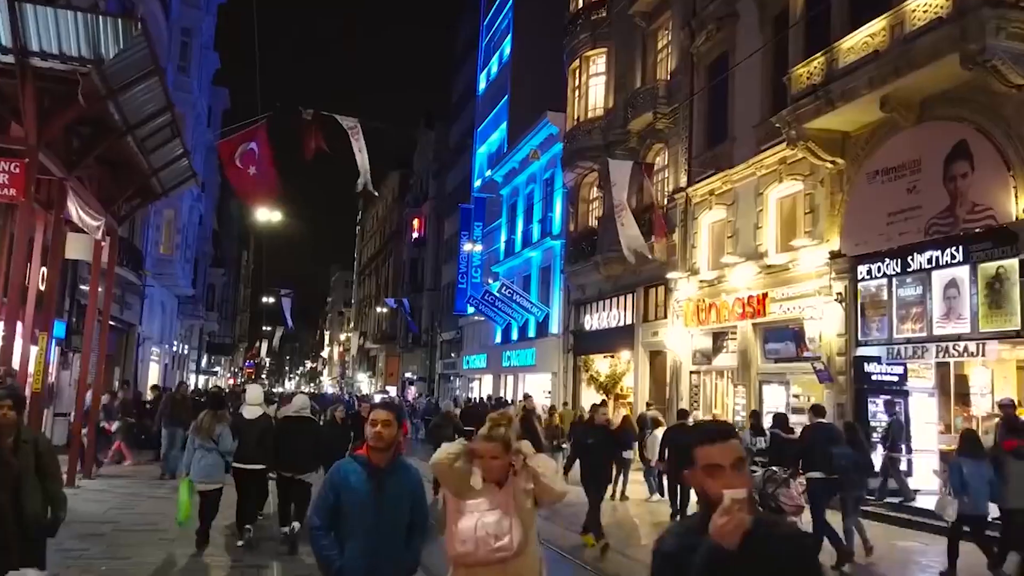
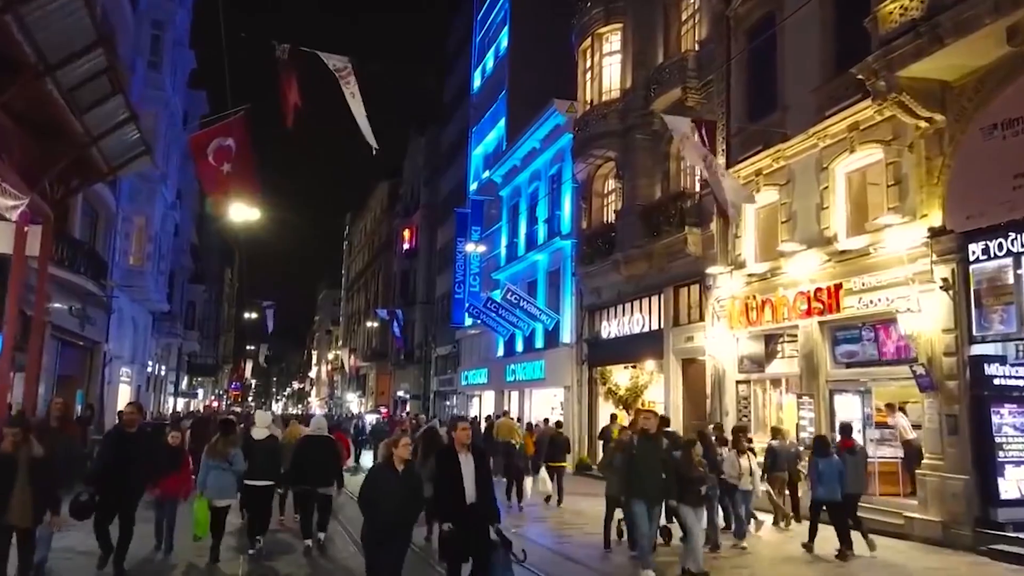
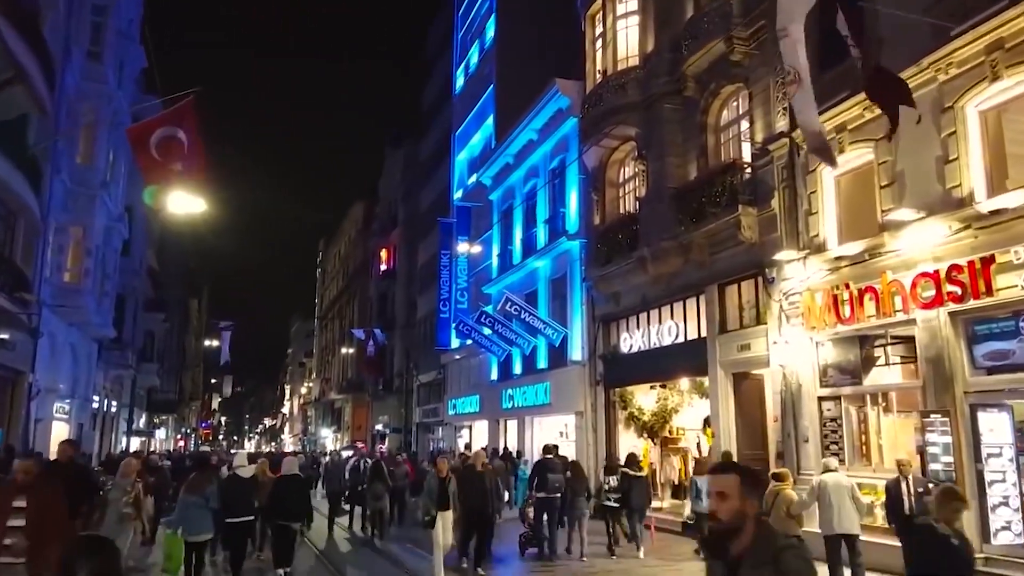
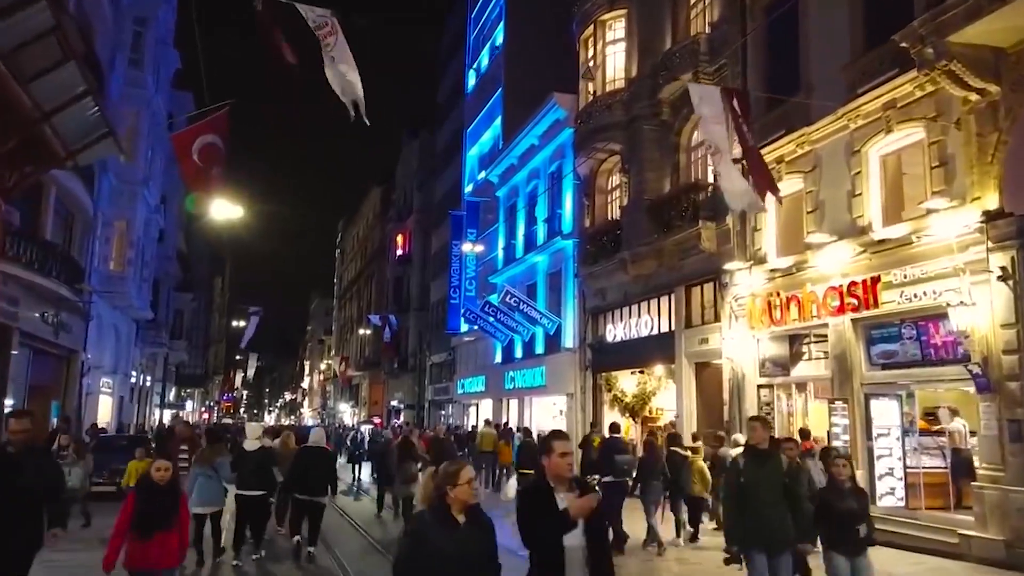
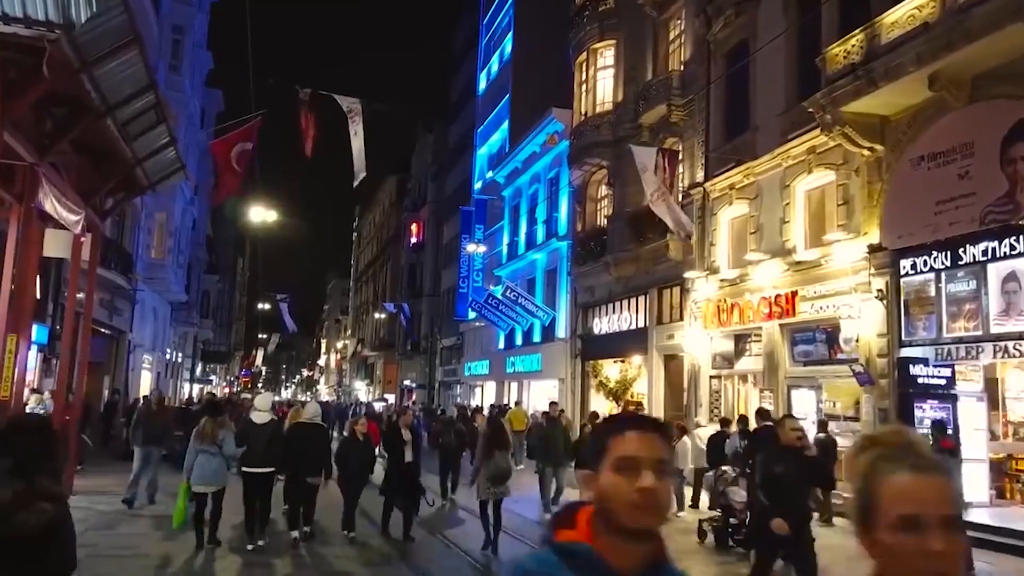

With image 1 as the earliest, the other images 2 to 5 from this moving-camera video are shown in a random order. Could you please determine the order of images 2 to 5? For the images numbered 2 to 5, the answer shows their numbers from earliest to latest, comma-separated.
5, 2, 4, 3
